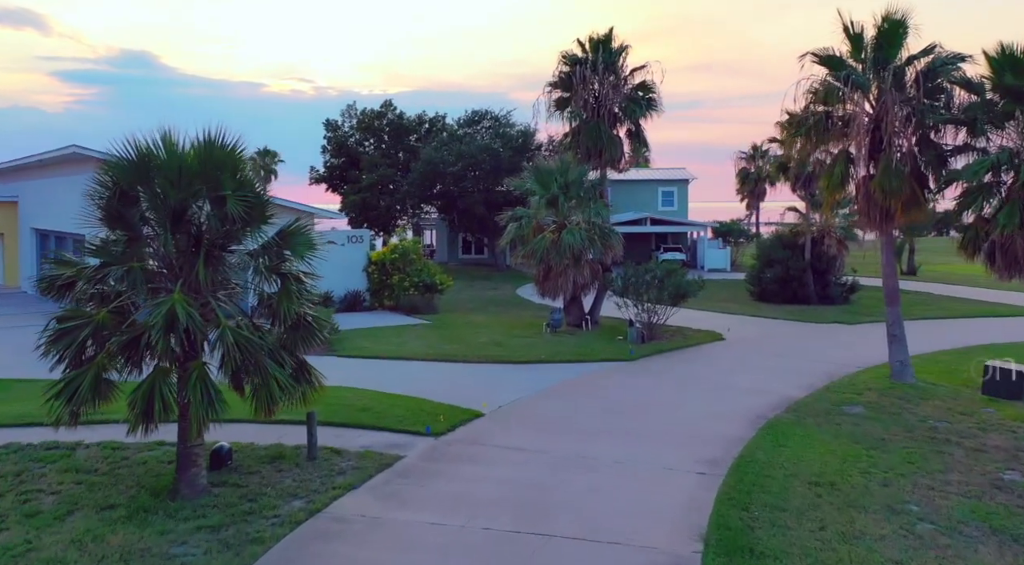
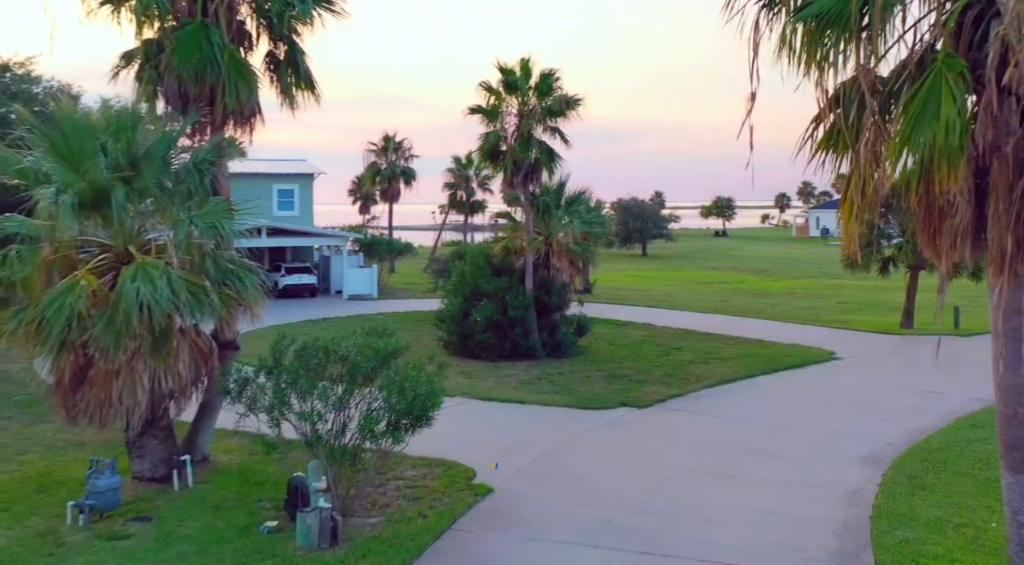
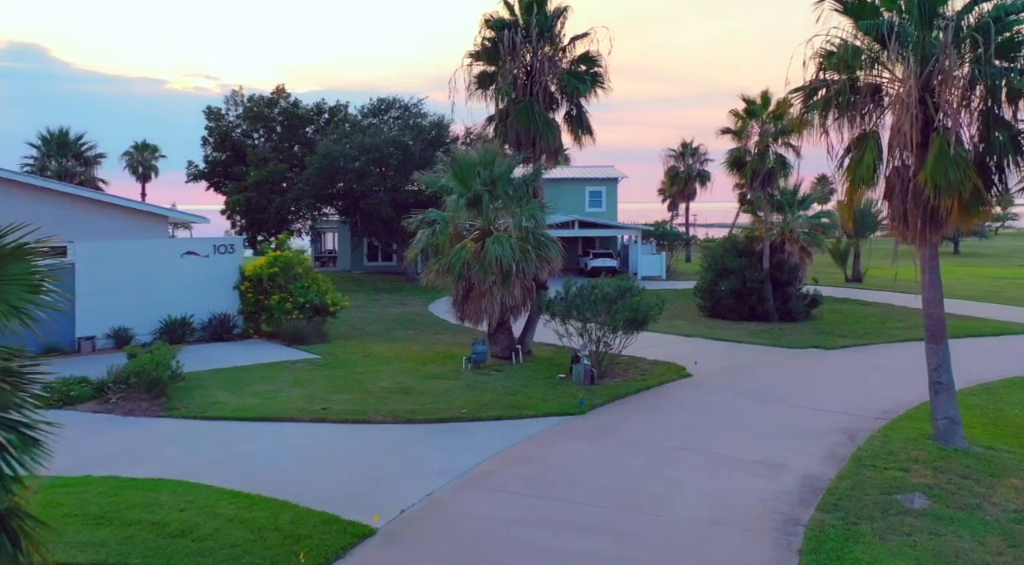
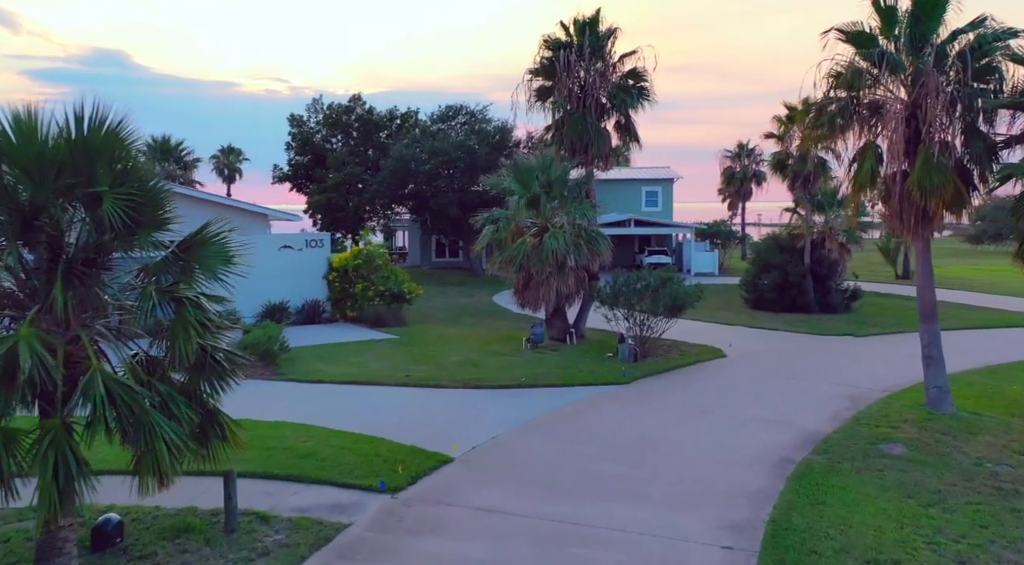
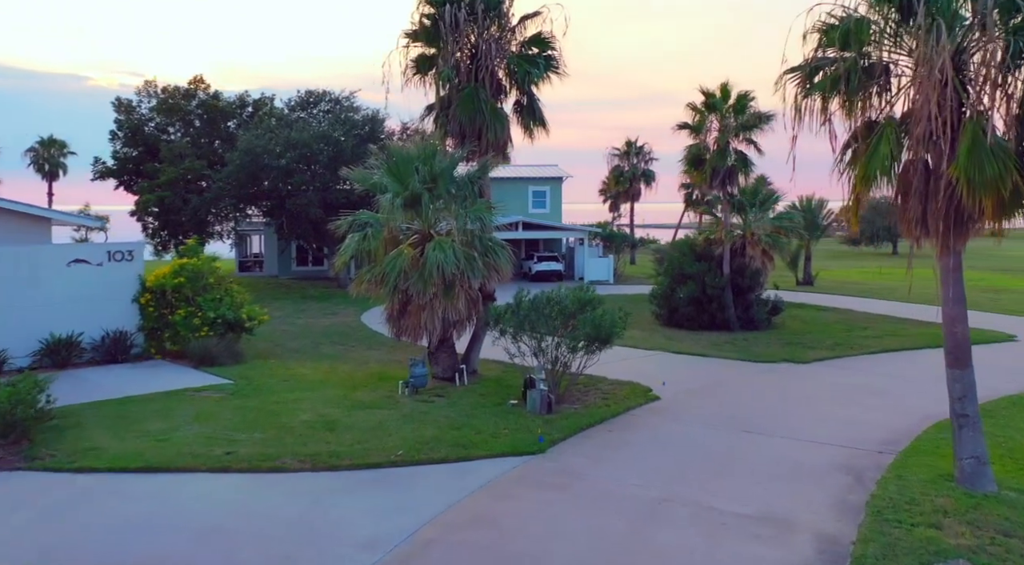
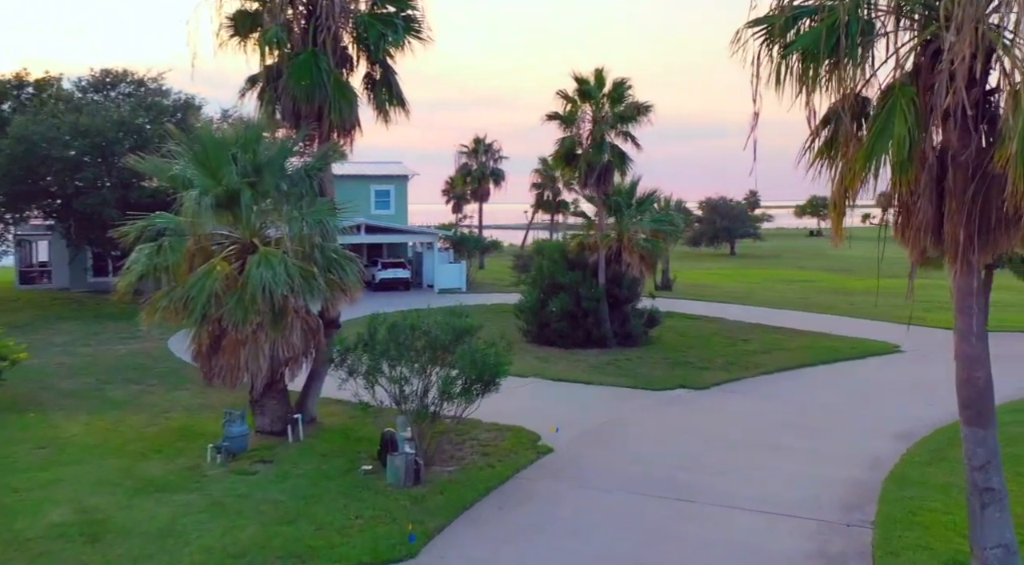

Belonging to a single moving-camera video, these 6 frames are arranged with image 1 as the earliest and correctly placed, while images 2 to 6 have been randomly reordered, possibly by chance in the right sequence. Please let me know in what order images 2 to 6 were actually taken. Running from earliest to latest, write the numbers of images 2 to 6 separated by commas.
4, 3, 5, 6, 2
